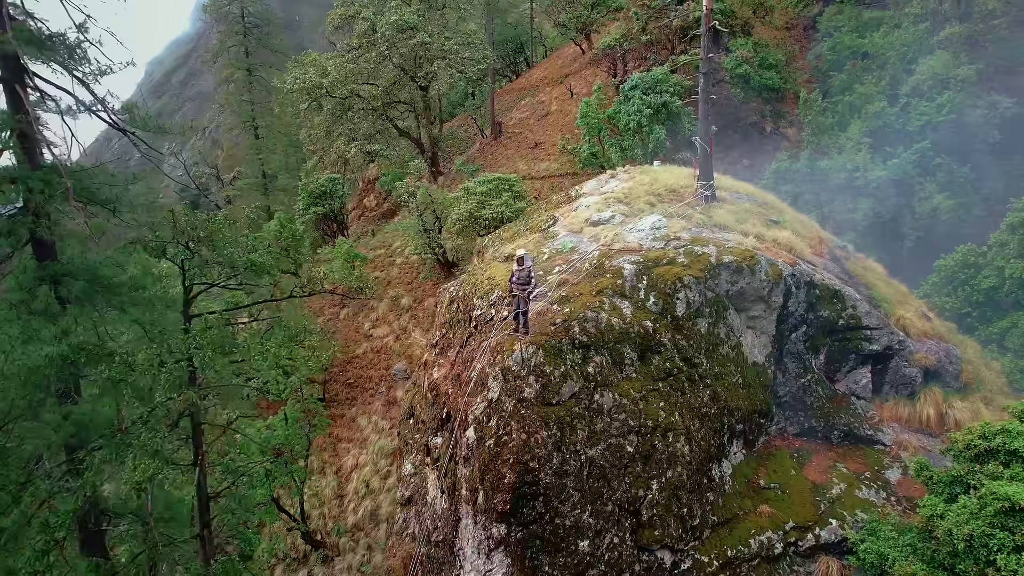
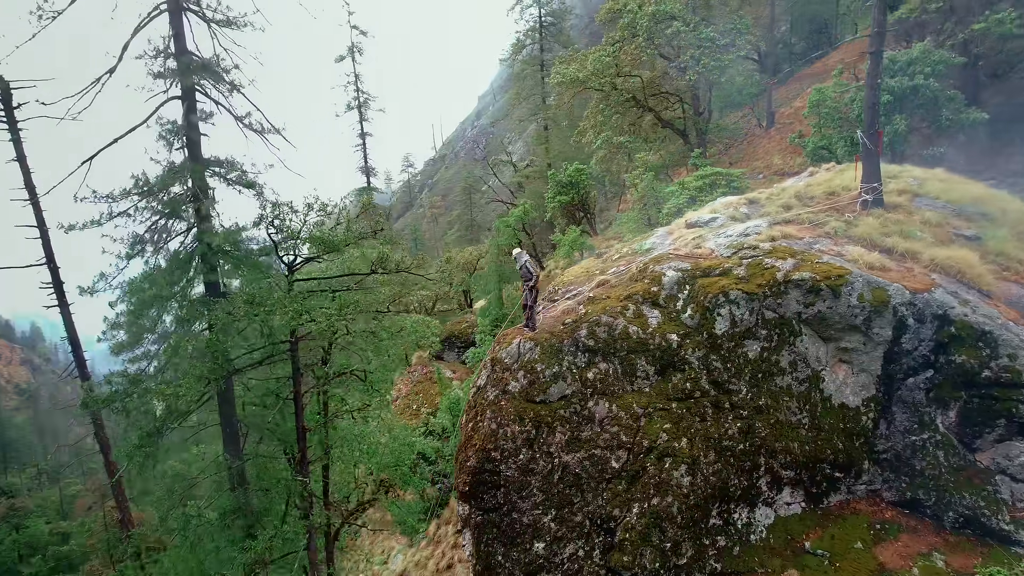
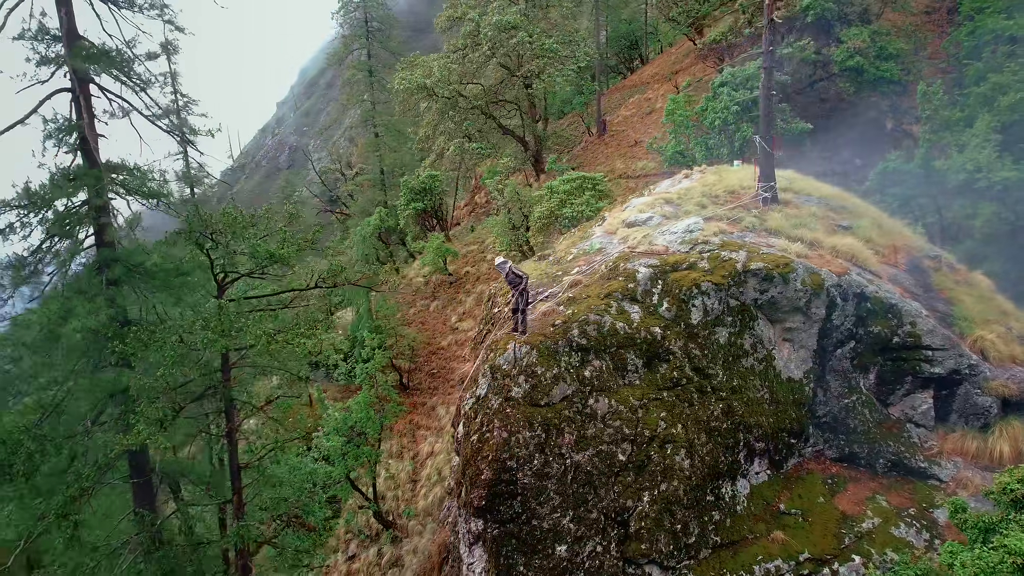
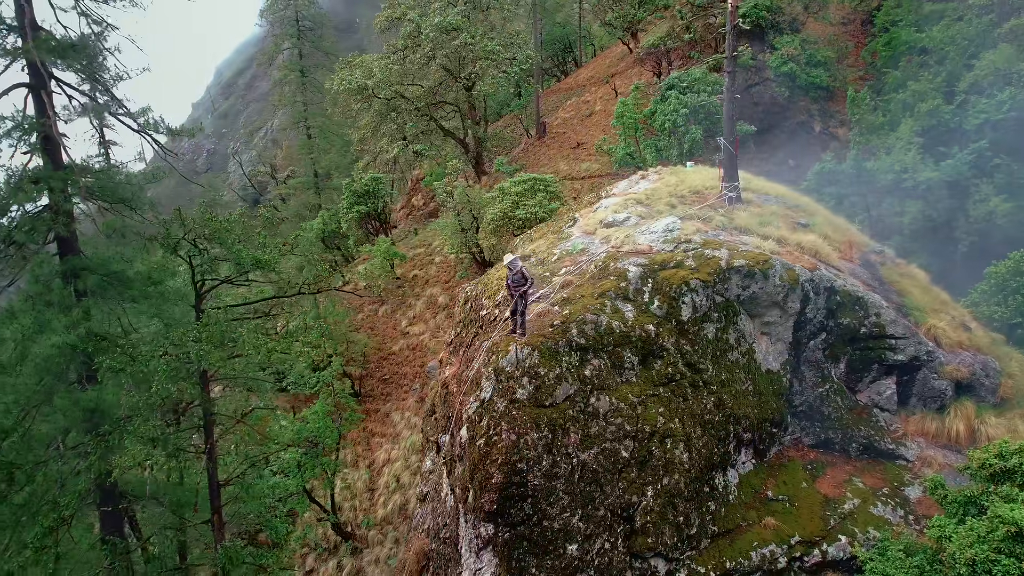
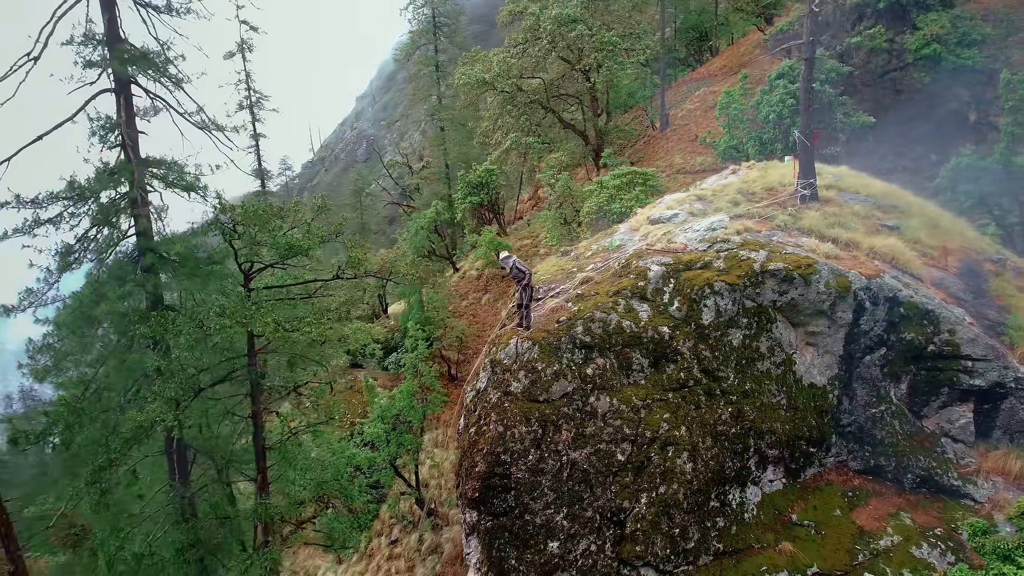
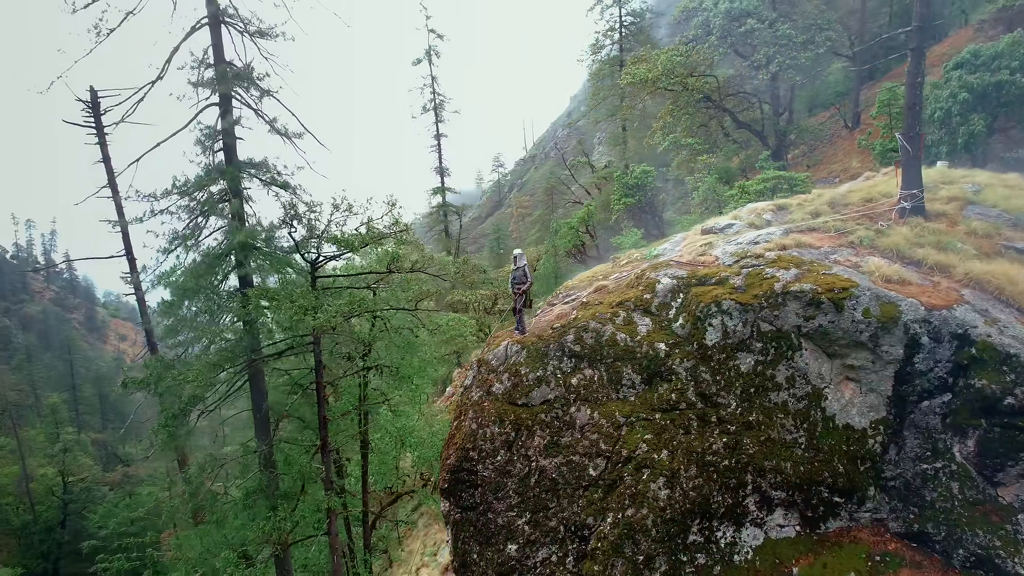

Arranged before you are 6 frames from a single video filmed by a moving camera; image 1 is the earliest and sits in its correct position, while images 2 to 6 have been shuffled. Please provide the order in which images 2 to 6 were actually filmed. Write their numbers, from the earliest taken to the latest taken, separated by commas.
4, 3, 5, 2, 6
